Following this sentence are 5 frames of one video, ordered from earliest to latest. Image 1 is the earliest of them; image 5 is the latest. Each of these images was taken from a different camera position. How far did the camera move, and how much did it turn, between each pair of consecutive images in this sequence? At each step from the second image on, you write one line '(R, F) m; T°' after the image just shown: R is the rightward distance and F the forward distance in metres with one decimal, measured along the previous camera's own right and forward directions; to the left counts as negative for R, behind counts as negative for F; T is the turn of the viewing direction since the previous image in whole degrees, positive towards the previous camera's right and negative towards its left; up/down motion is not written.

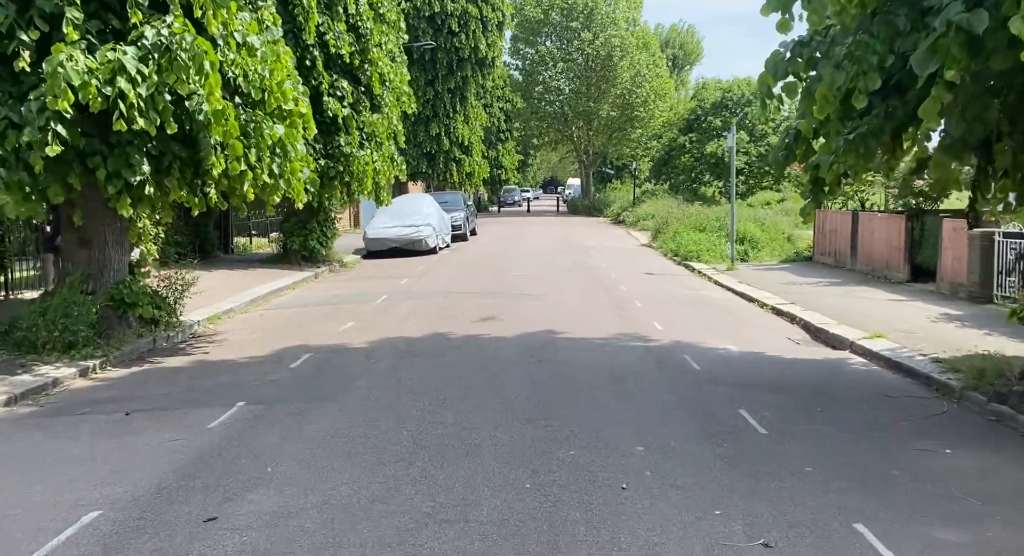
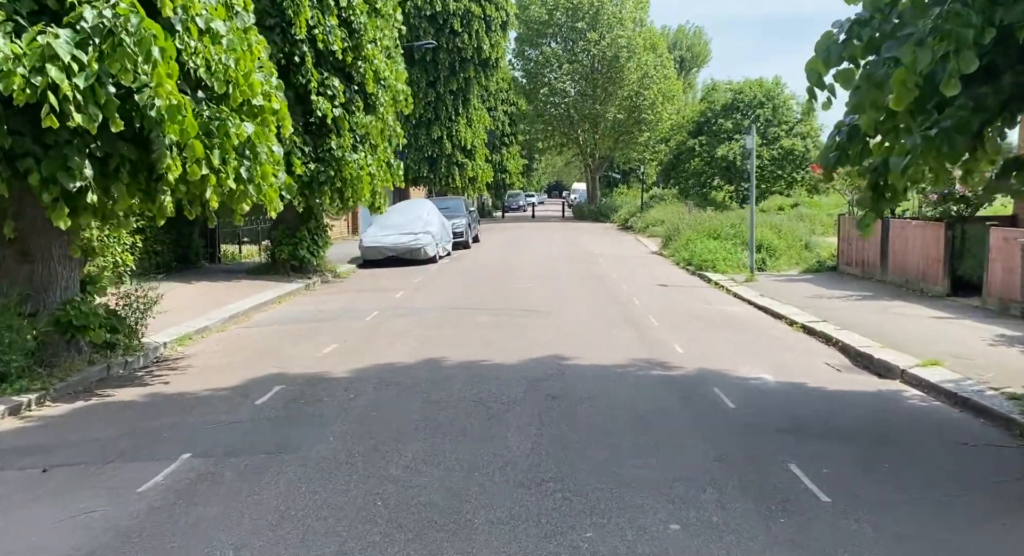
(0.0, +1.2) m; 0°
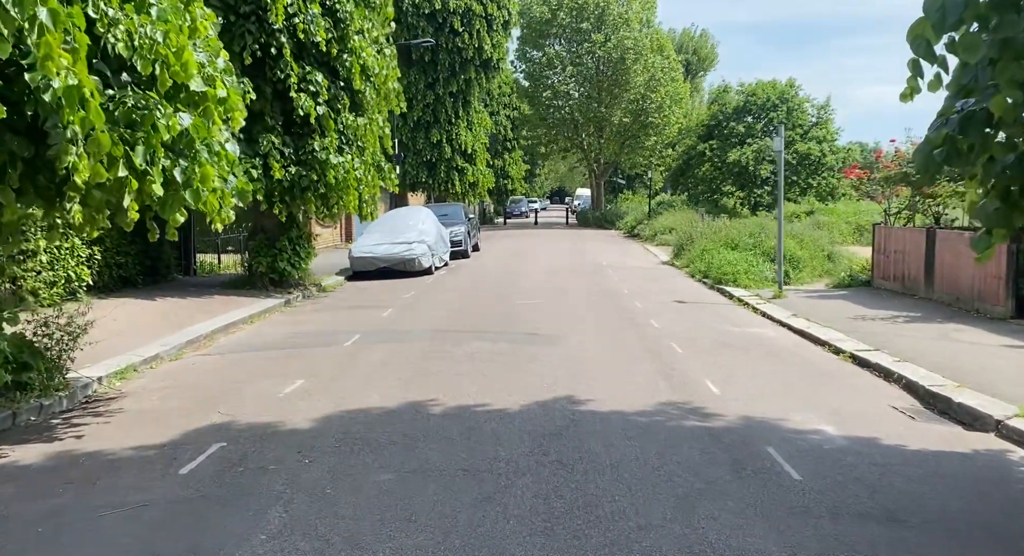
(0.0, +1.7) m; 0°
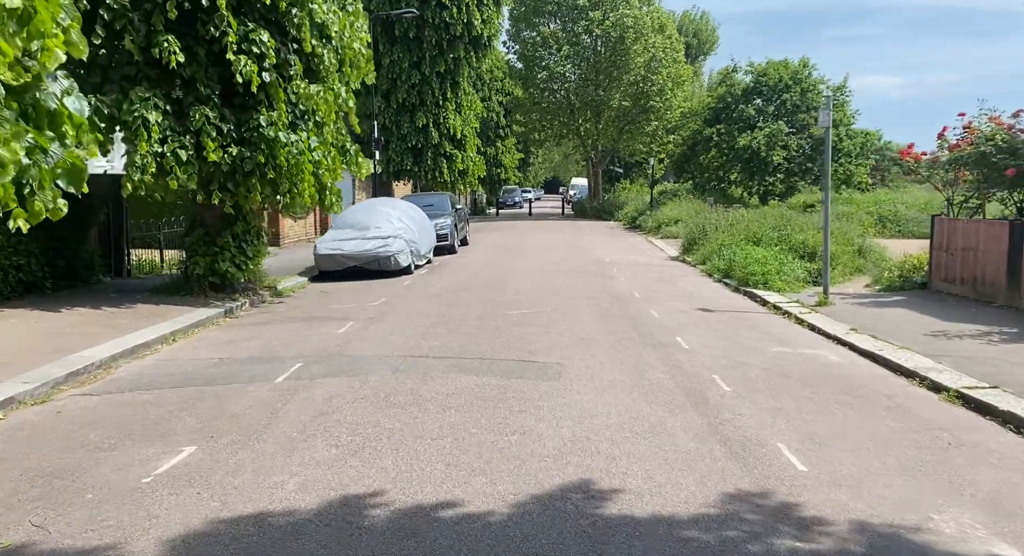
(+0.1, +2.7) m; 0°
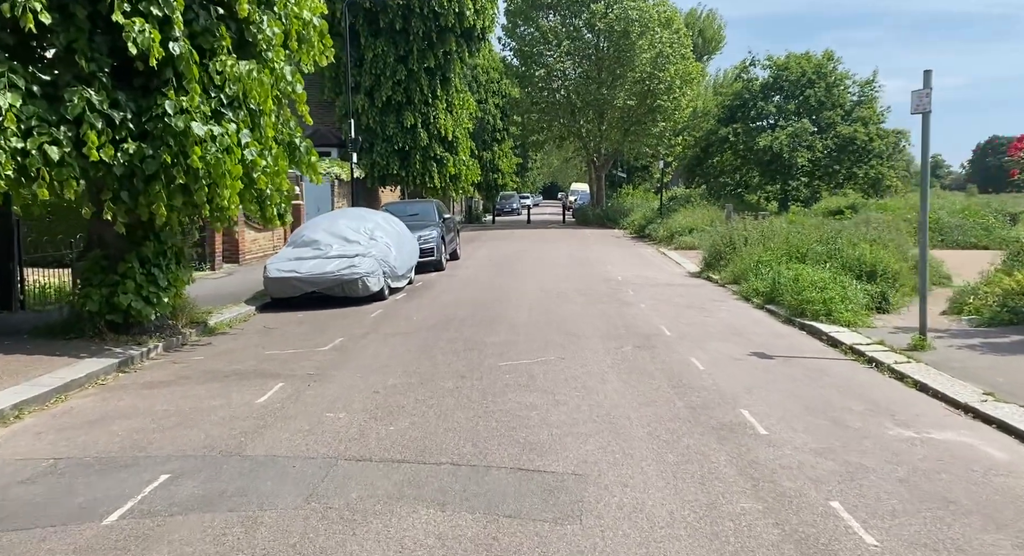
(+0.1, +3.2) m; 0°
